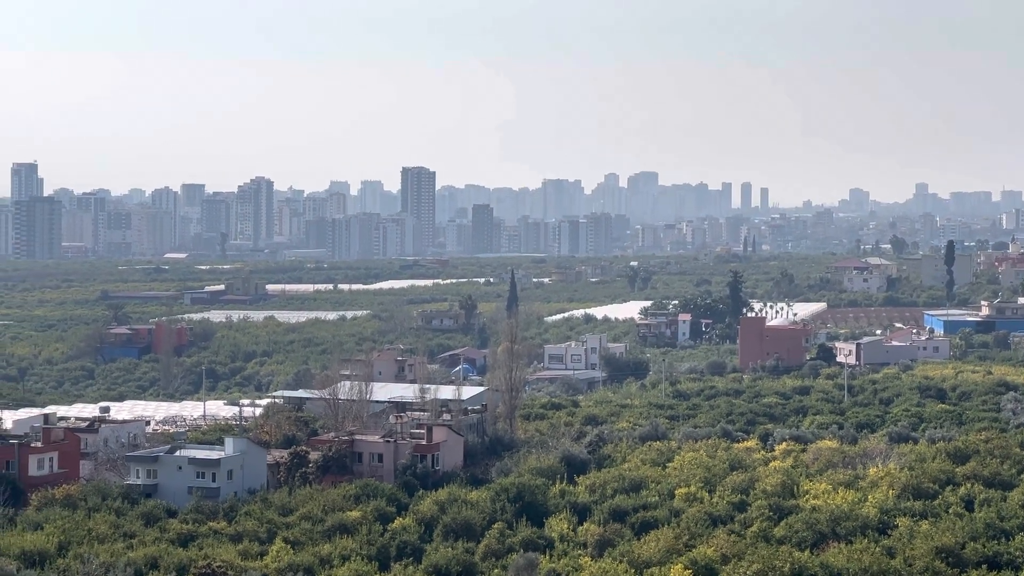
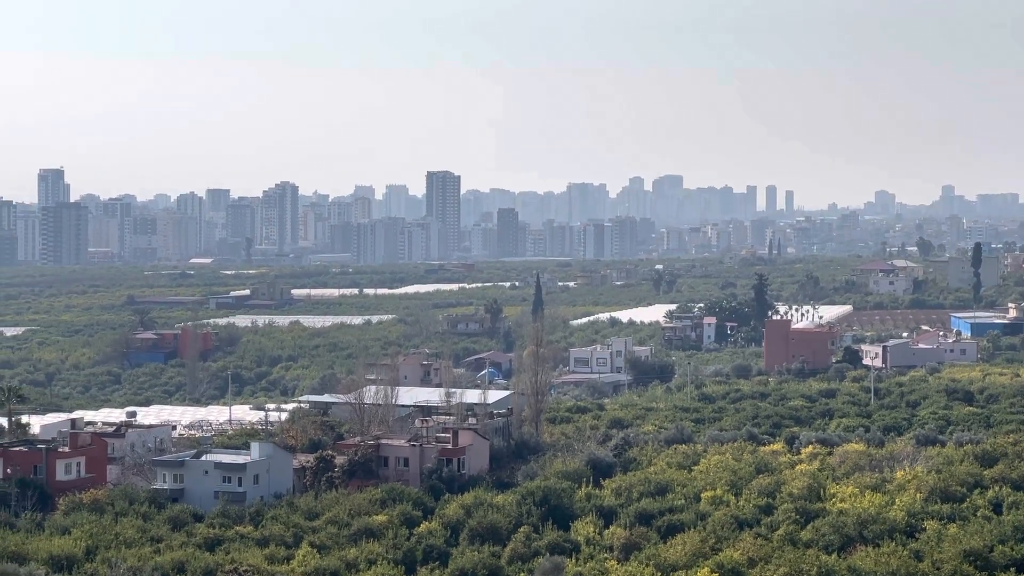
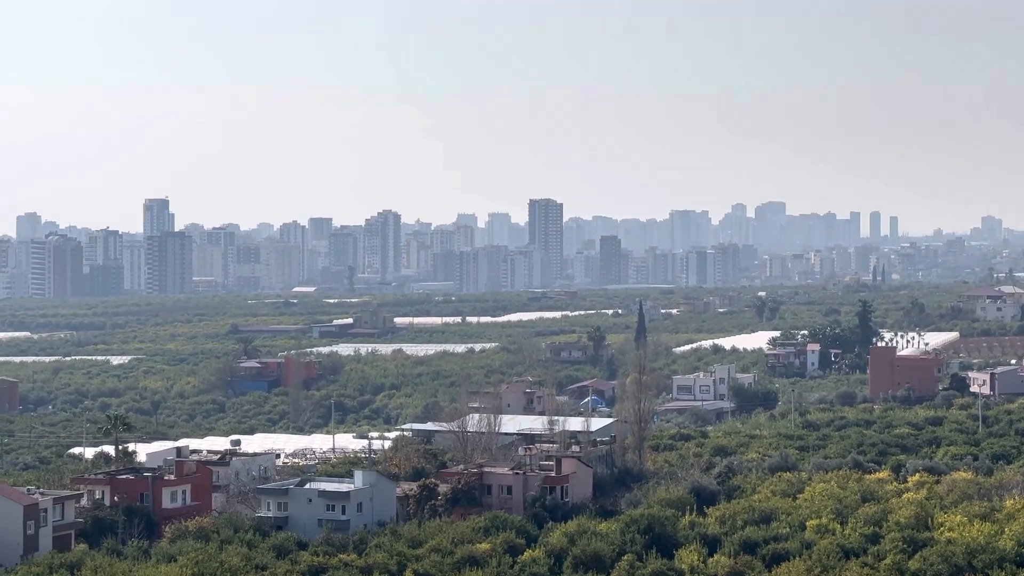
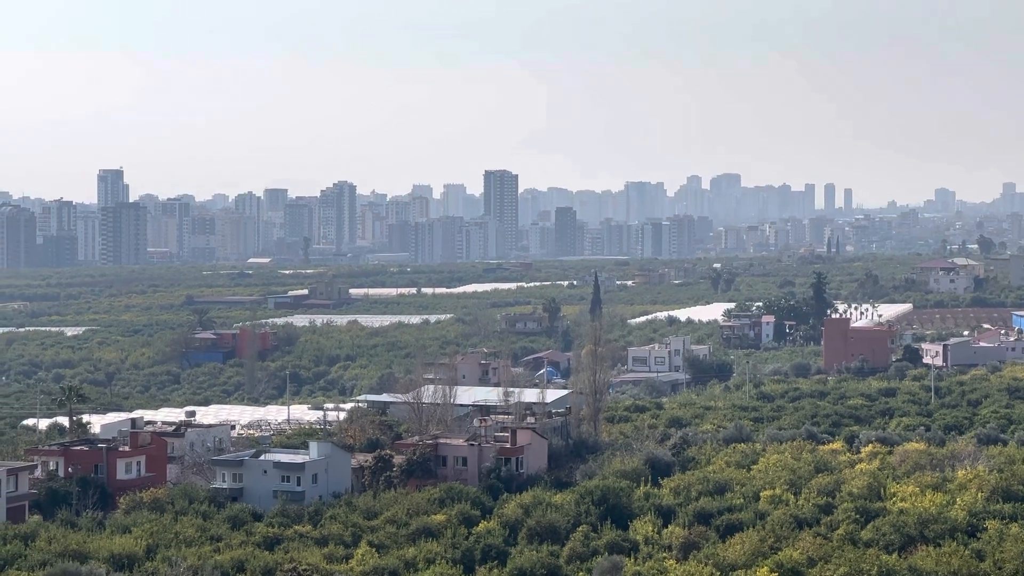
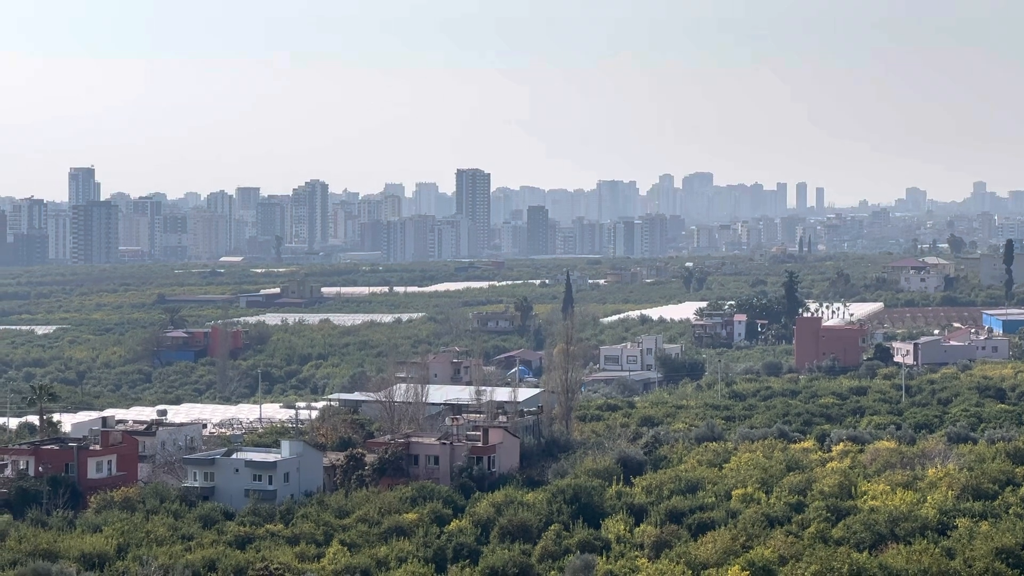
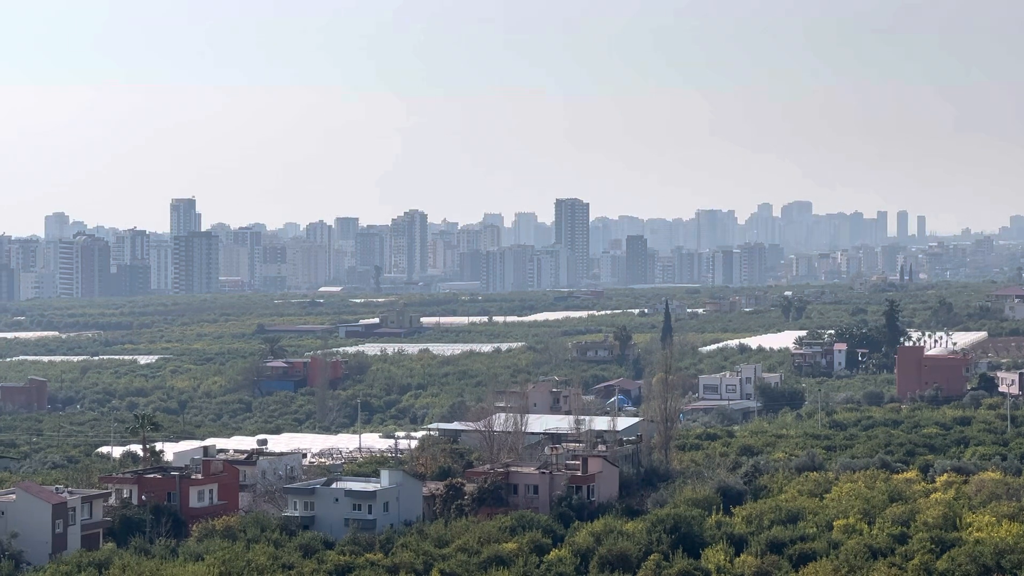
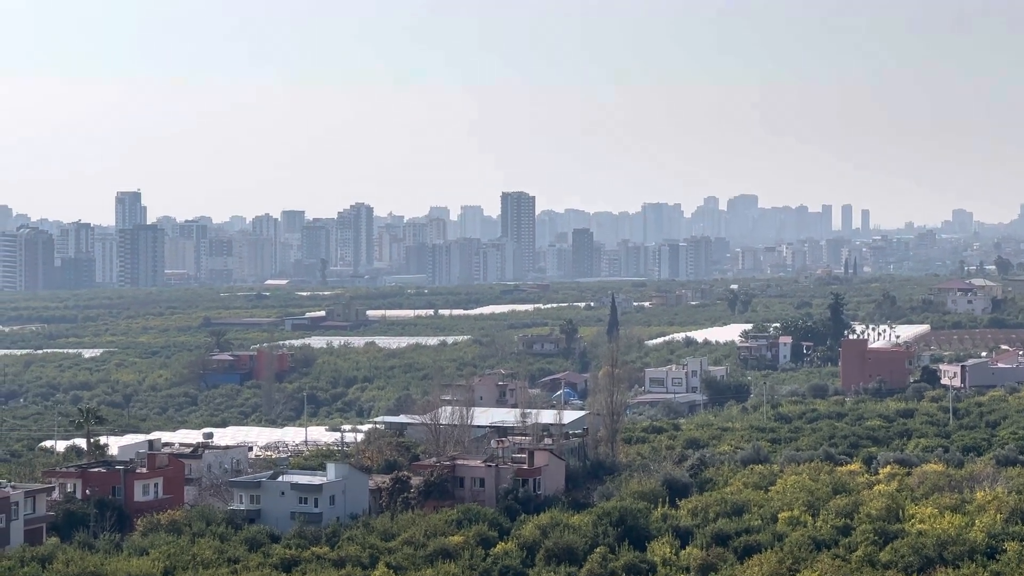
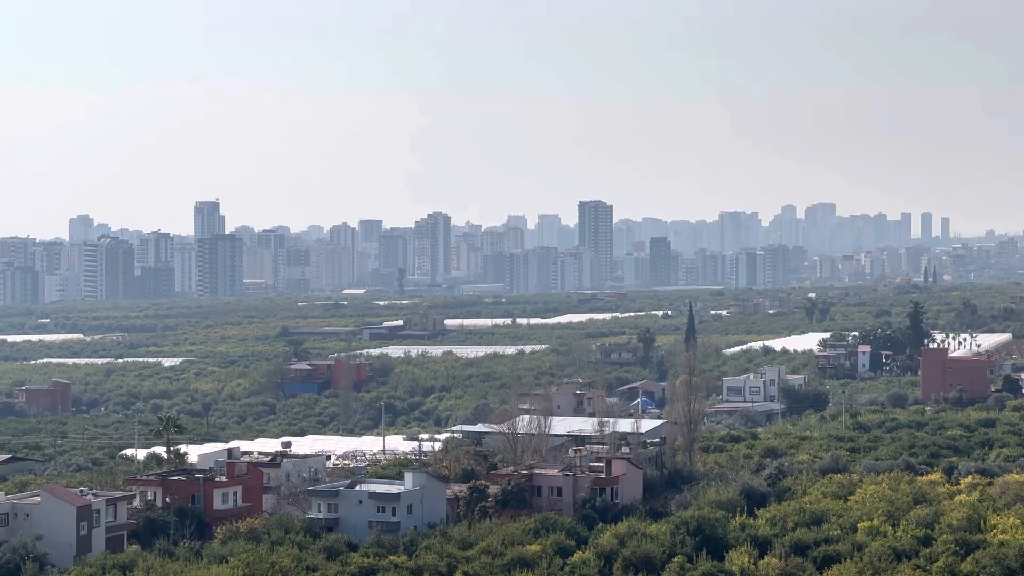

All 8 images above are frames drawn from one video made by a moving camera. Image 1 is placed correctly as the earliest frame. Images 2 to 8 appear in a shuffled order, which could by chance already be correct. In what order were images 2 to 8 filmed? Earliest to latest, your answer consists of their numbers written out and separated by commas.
2, 5, 4, 7, 3, 6, 8
